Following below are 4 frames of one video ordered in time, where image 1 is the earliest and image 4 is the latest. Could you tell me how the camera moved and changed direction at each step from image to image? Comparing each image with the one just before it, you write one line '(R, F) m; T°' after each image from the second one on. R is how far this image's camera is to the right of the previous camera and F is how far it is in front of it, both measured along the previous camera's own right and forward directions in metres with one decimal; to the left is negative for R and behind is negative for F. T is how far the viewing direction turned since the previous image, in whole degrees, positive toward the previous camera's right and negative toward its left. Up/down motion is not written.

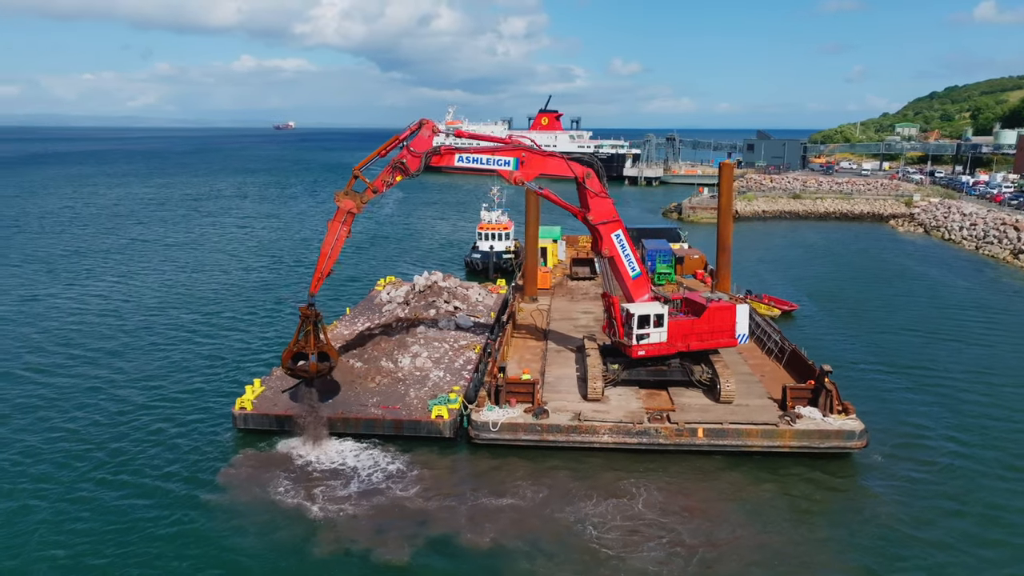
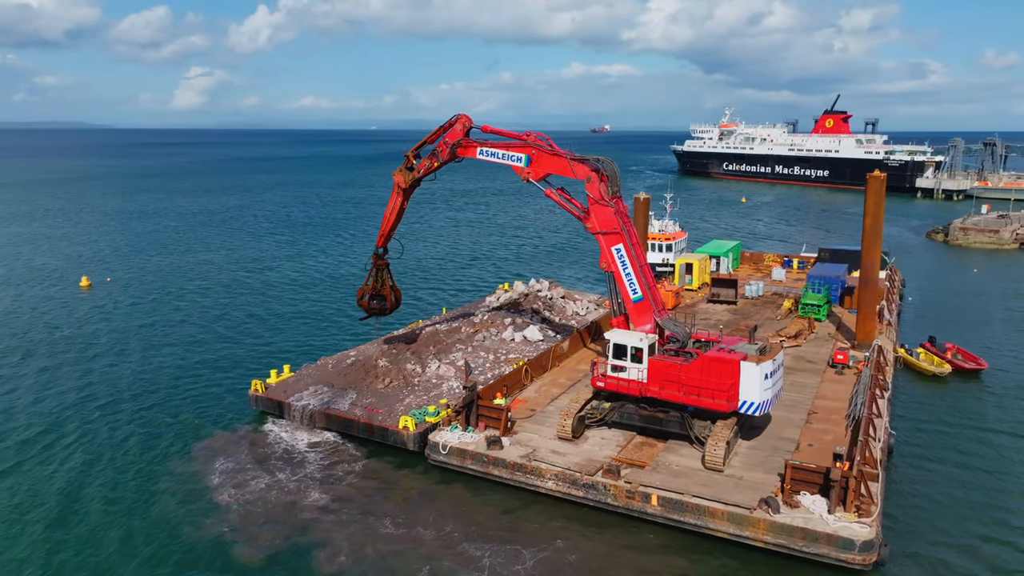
(+8.0, +3.3) m; -23°
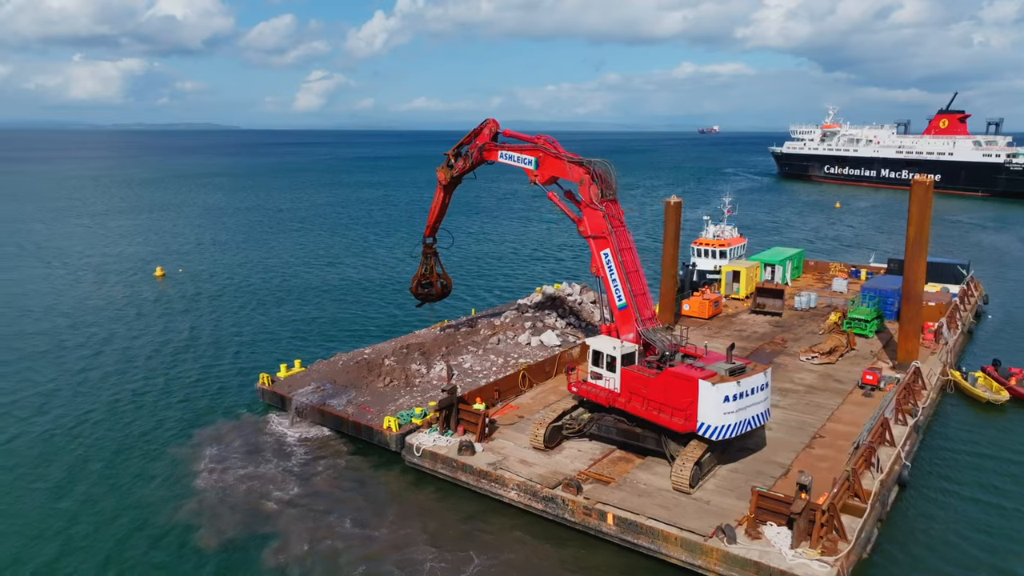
(+3.0, +0.6) m; -8°
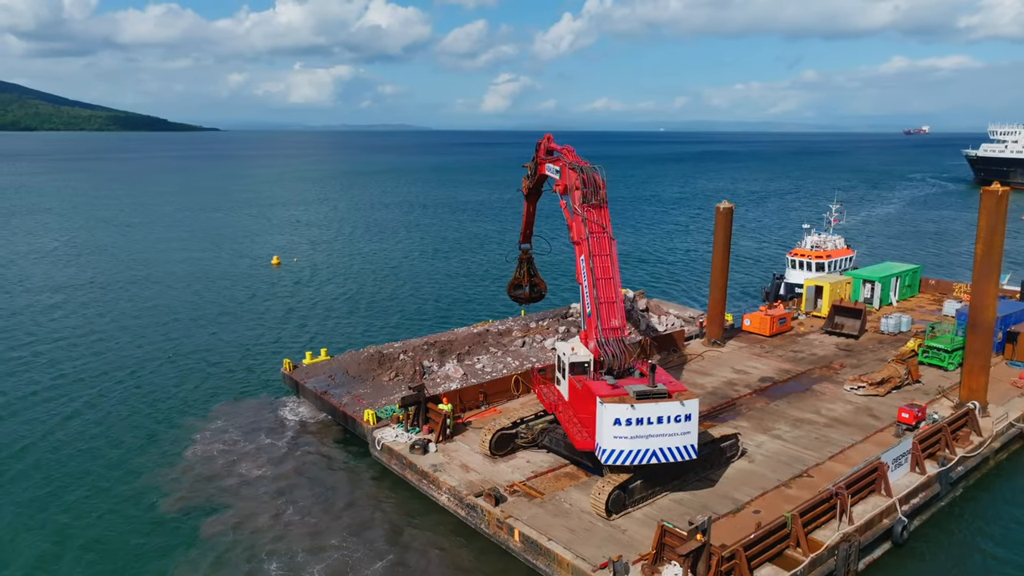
(+5.1, +0.9) m; -13°
